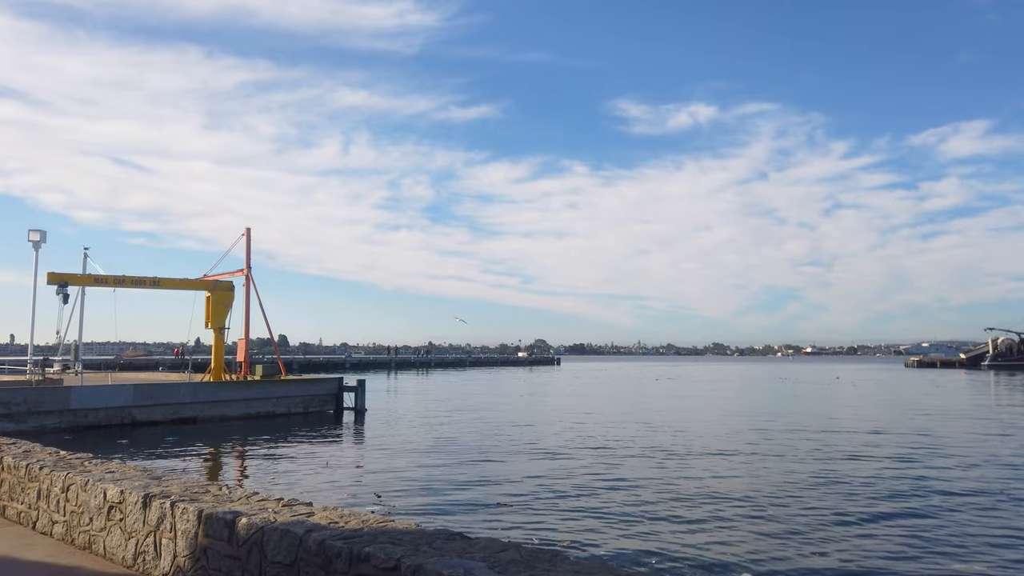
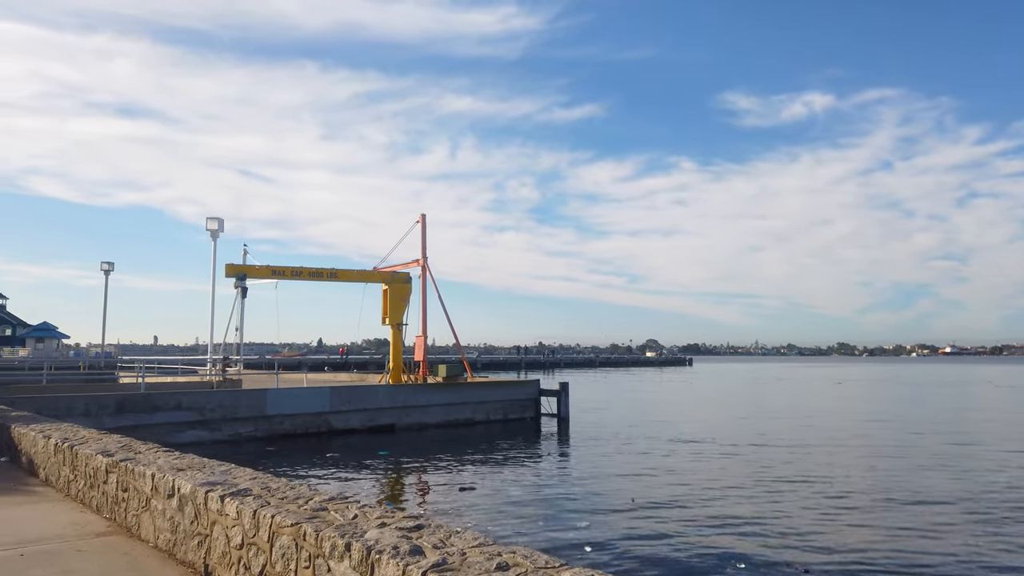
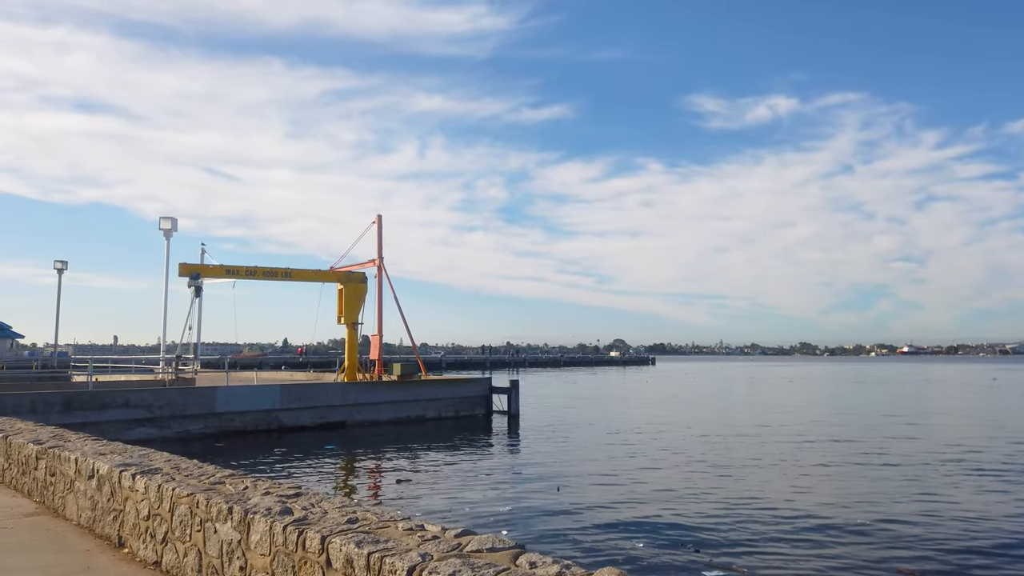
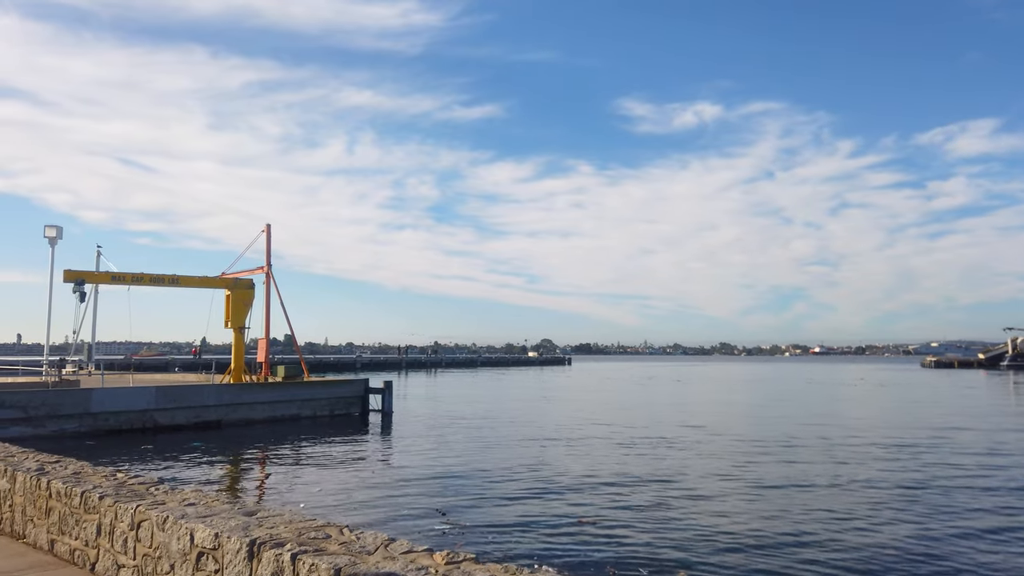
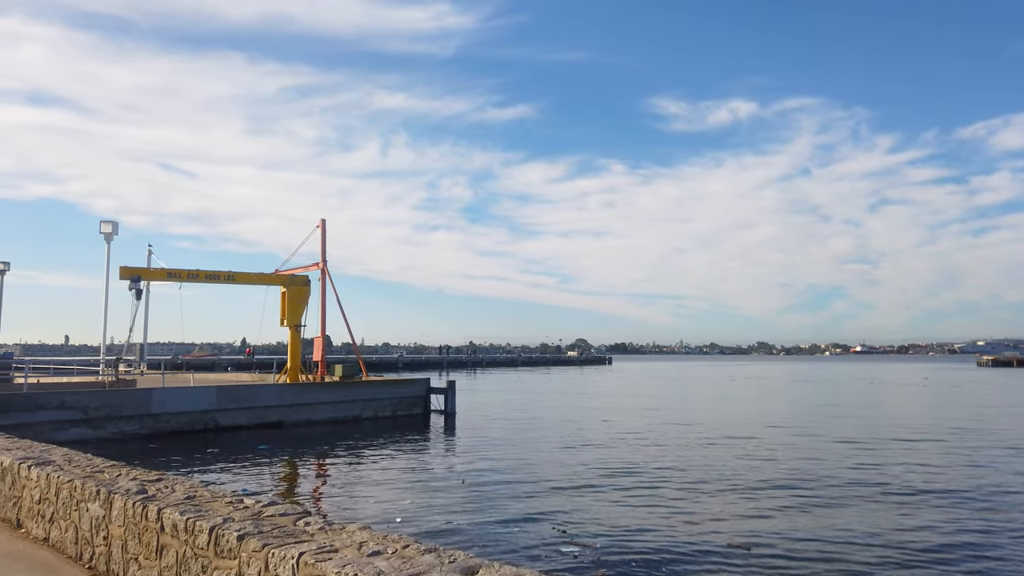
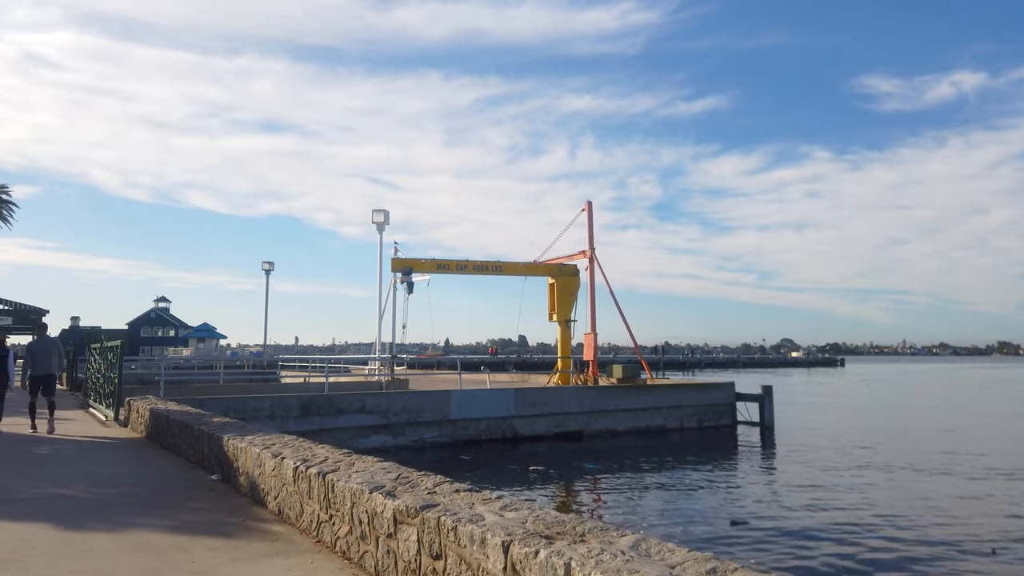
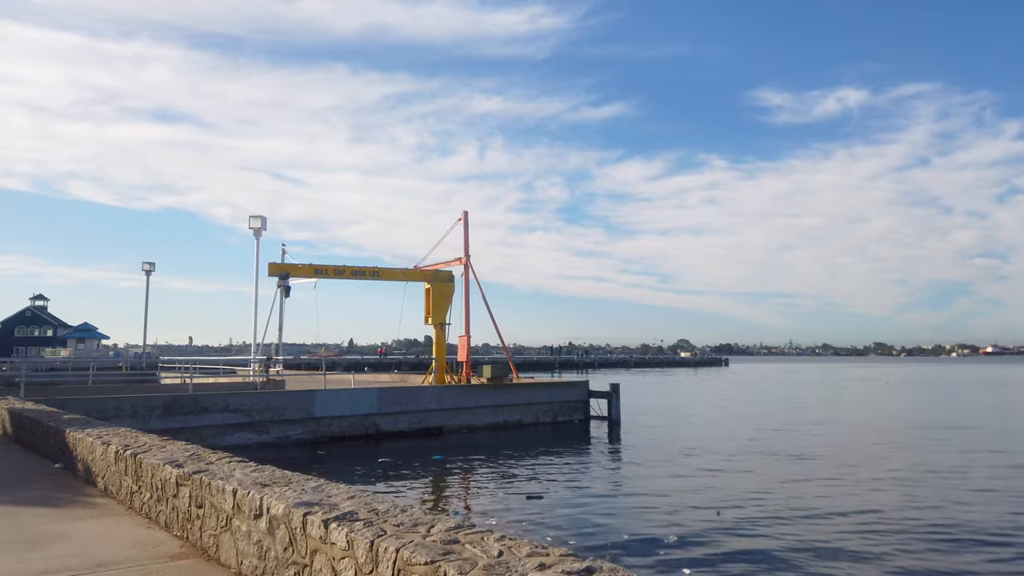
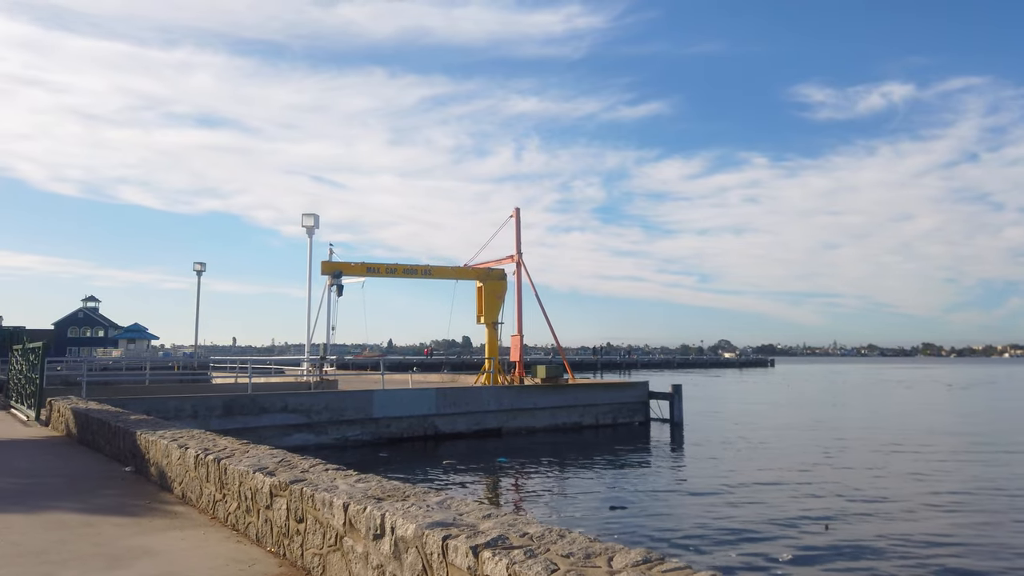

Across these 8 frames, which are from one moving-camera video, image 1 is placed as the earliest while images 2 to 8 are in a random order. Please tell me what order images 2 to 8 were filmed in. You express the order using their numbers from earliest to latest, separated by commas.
4, 5, 3, 2, 7, 8, 6
